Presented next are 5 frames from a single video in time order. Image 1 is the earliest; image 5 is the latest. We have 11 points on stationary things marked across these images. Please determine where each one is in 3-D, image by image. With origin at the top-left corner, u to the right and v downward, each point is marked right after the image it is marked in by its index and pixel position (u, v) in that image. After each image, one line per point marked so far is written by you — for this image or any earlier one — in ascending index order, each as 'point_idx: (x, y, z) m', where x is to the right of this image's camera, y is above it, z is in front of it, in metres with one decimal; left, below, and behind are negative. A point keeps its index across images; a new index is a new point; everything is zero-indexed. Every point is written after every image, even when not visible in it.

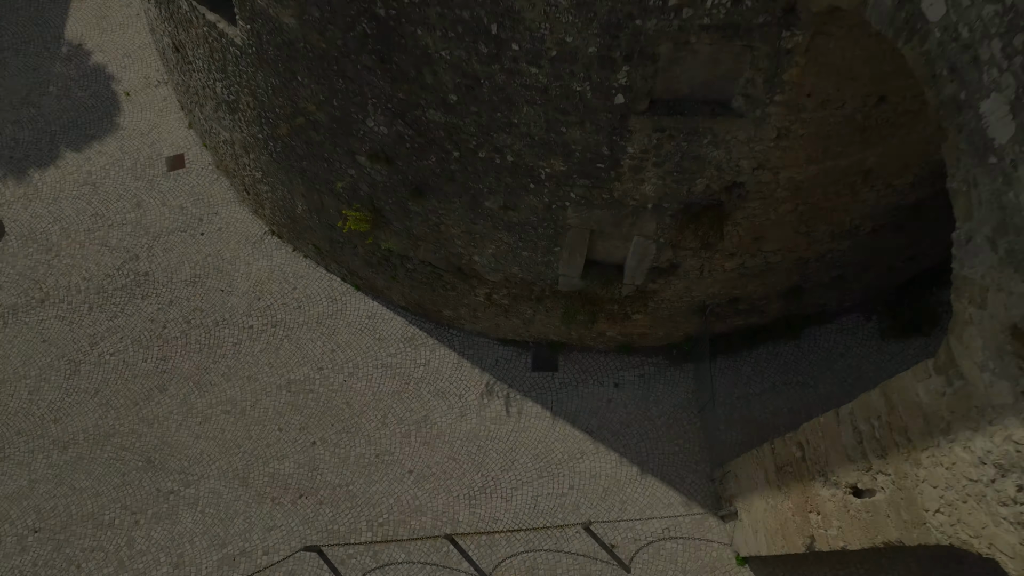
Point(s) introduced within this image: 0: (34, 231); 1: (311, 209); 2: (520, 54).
0: (-5.6, +0.7, +8.6) m
1: (-2.0, +0.8, +7.3) m
2: (+0.1, +1.4, +4.5) m
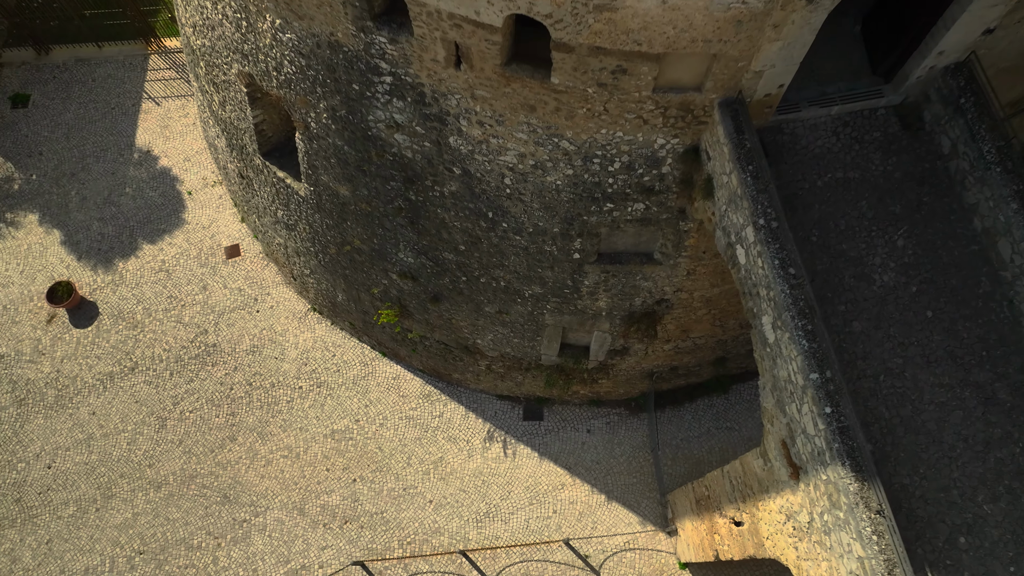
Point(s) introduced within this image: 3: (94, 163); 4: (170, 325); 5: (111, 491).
0: (-5.7, -0.3, +10.7) m
1: (-2.1, -0.1, +9.4) m
2: (0.0, +0.5, +6.6) m
3: (-6.6, +2.0, +11.7) m
4: (-4.9, -0.5, +10.6) m
5: (-5.2, -2.7, +9.7) m
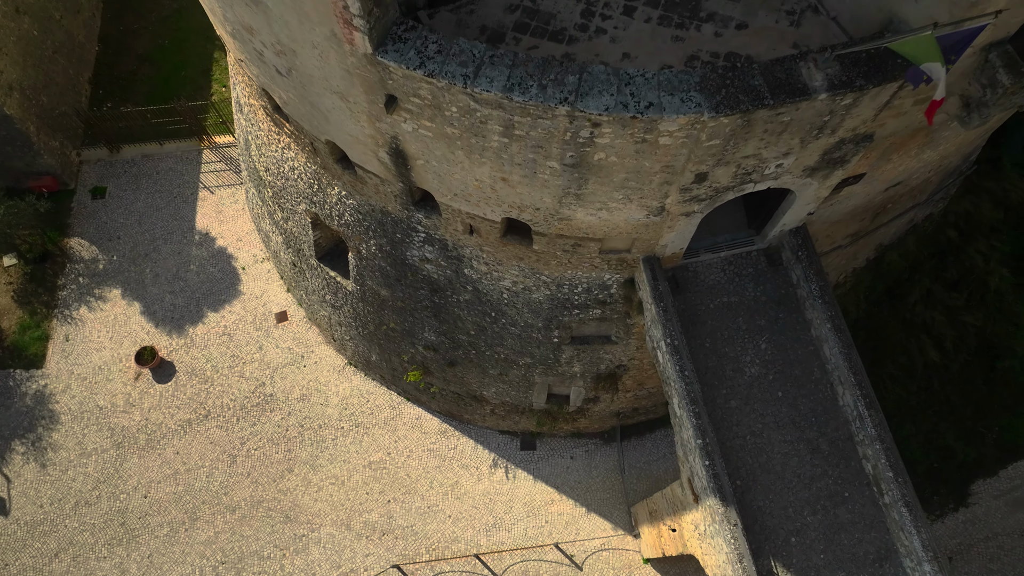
0: (-5.7, -1.4, +13.3) m
1: (-2.1, -1.2, +12.0) m
2: (-0.1, -0.4, +9.2) m
3: (-6.7, +0.9, +14.3) m
4: (-5.0, -1.6, +13.2) m
5: (-5.2, -3.8, +12.2) m
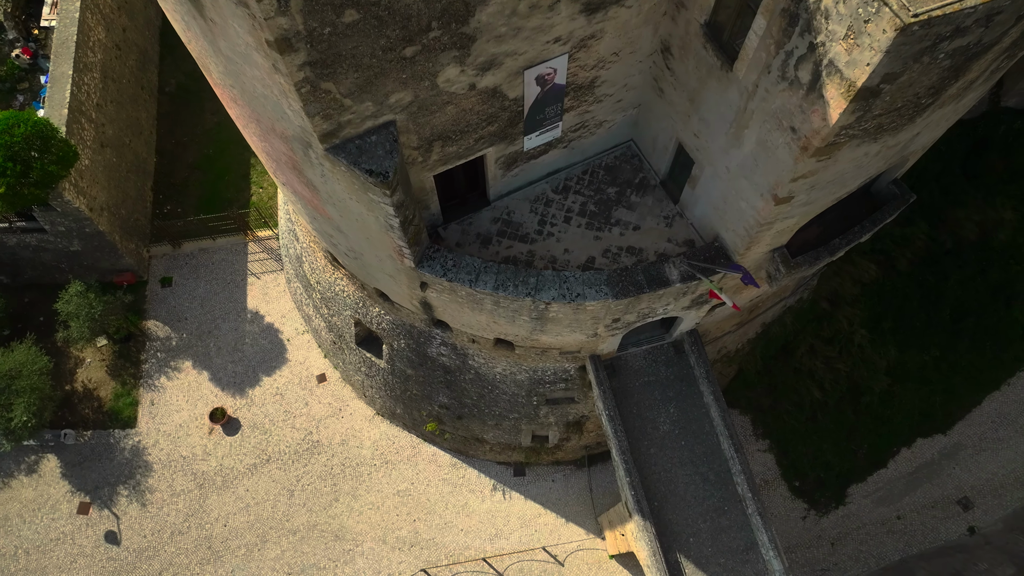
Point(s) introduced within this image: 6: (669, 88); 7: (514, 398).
0: (-5.9, -3.1, +16.9) m
1: (-2.3, -2.6, +15.7) m
2: (-0.2, -1.8, +12.9) m
3: (-7.0, -0.8, +17.9) m
4: (-5.1, -3.2, +16.9) m
5: (-5.3, -5.4, +15.9) m
6: (+1.8, +2.3, +8.5) m
7: (0.0, -1.9, +13.0) m
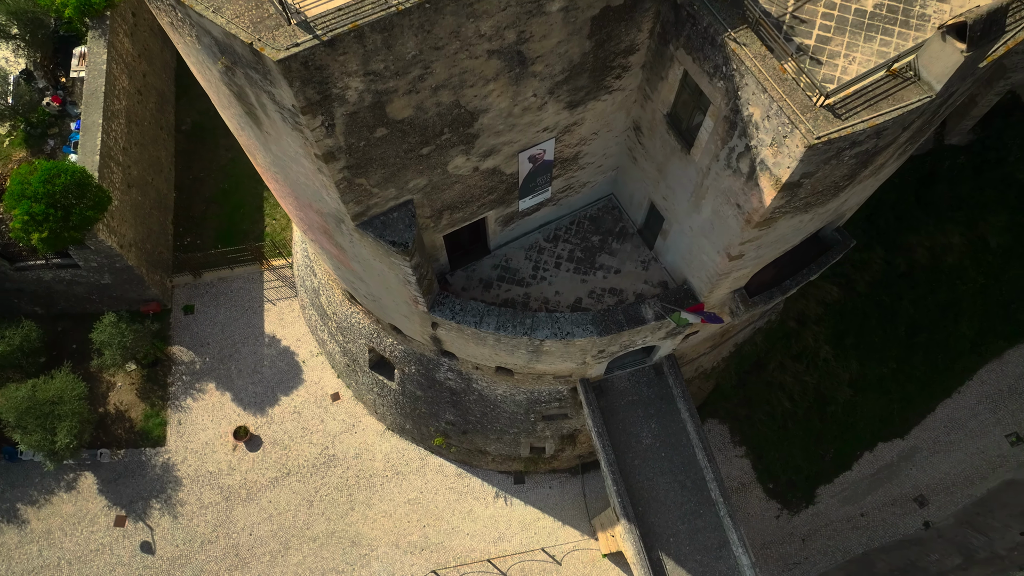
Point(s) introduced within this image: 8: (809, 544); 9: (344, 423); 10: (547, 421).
0: (-5.9, -3.8, +18.4) m
1: (-2.3, -3.3, +17.2) m
2: (-0.2, -2.4, +14.5) m
3: (-7.1, -1.5, +19.4) m
4: (-5.1, -3.9, +18.3) m
5: (-5.2, -6.0, +17.4) m
6: (+1.8, +1.8, +10.0) m
7: (0.0, -2.5, +14.5) m
8: (+6.3, -5.4, +15.6) m
9: (-4.2, -3.4, +18.6) m
10: (+0.7, -2.6, +14.7) m
